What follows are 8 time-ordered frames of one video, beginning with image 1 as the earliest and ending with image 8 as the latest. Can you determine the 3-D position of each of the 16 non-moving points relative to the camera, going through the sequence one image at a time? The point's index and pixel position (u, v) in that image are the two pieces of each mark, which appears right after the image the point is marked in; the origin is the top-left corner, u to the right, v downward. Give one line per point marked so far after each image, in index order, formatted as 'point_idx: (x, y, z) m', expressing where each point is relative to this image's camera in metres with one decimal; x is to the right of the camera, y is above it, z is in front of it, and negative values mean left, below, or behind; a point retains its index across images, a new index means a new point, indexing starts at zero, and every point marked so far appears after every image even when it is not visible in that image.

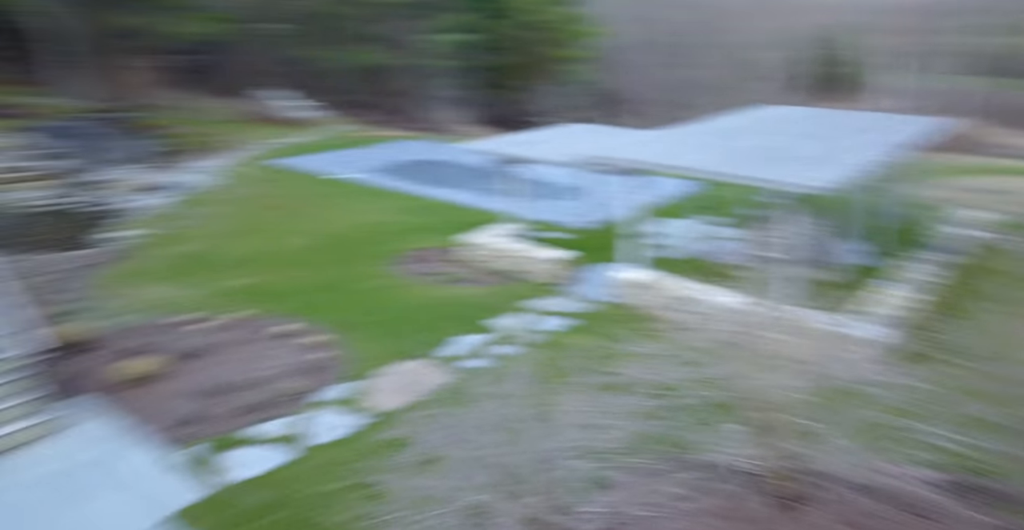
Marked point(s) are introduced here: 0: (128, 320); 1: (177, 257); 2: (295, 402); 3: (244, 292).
0: (-7.1, -1.0, +13.6) m
1: (-8.3, +0.2, +18.3) m
2: (-3.1, -1.9, +10.6) m
3: (-5.5, -0.6, +15.3) m
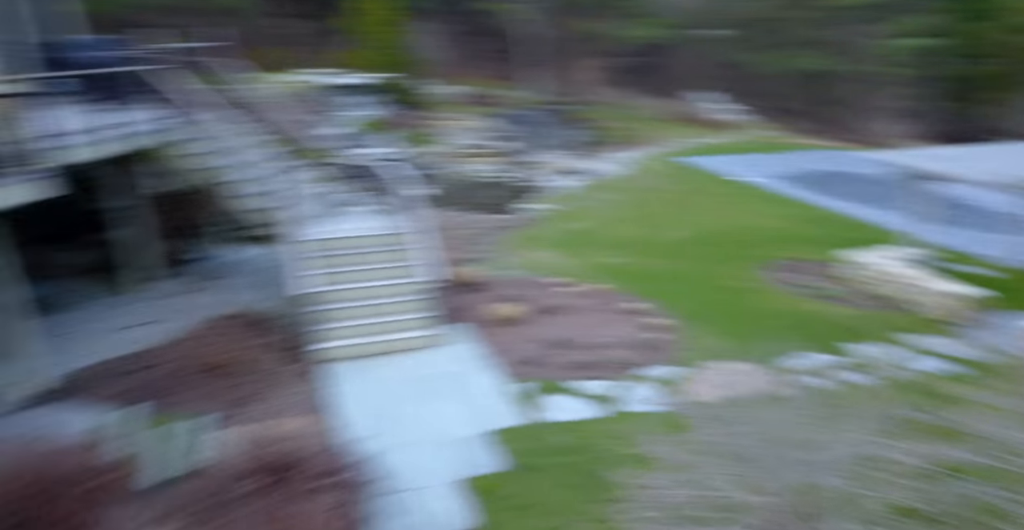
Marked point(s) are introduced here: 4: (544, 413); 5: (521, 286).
0: (0.0, -0.2, +16.4) m
1: (+1.7, +0.9, +21.0) m
2: (+1.7, -1.7, +11.8) m
3: (+2.3, -0.2, +17.1) m
4: (+0.4, -2.0, +10.3) m
5: (+0.1, -0.4, +15.6) m
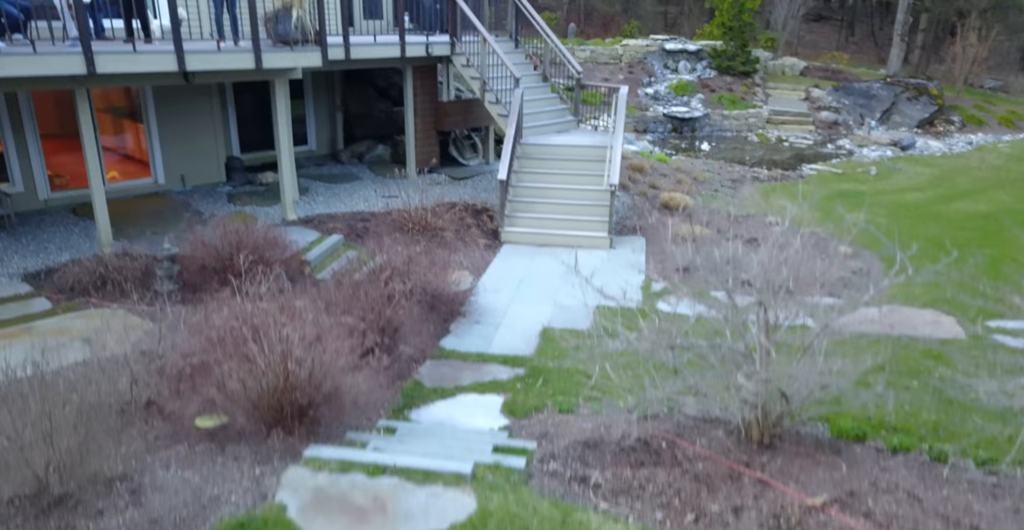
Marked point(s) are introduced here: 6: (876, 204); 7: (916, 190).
0: (+4.8, +1.2, +16.3) m
1: (+8.5, +1.9, +19.6) m
2: (+4.0, -0.5, +11.5) m
3: (+7.1, +0.8, +15.9) m
4: (+2.2, -0.6, +10.8) m
5: (+4.5, +1.0, +15.6) m
6: (+8.8, +1.4, +18.0) m
7: (+10.8, +2.0, +19.9) m
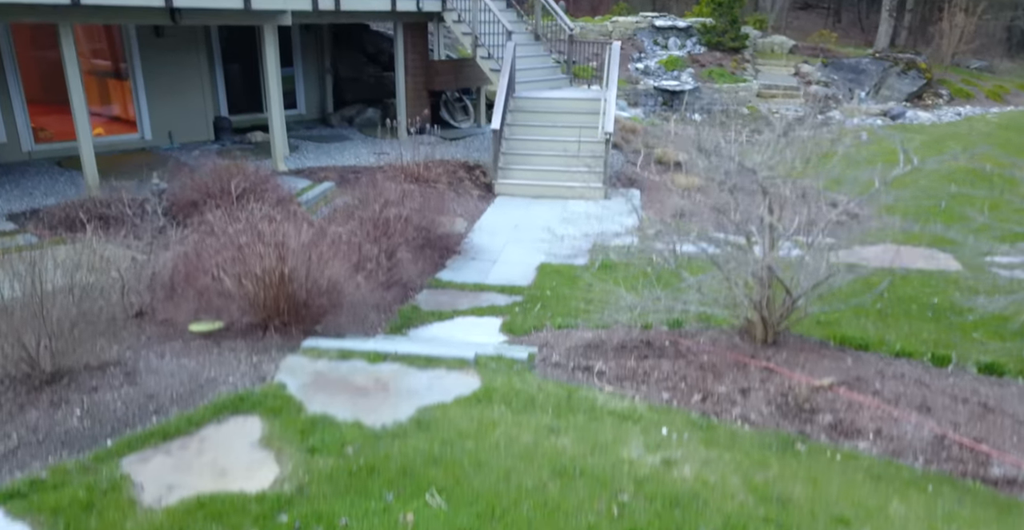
0: (+4.6, +2.1, +16.2) m
1: (+8.3, +2.9, +19.6) m
2: (+3.9, +0.4, +11.5) m
3: (+7.0, +1.8, +15.9) m
4: (+2.1, +0.3, +10.7) m
5: (+4.3, +1.9, +15.5) m
6: (+8.6, +2.4, +18.1) m
7: (+10.6, +3.1, +20.0) m
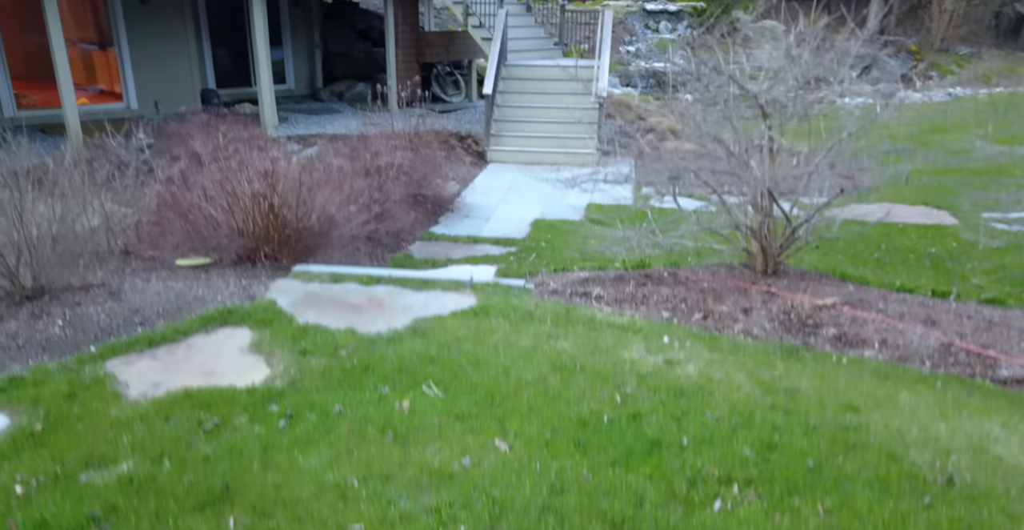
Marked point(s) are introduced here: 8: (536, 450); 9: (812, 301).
0: (+4.5, +2.7, +16.1) m
1: (+8.0, +3.6, +19.6) m
2: (+3.8, +1.0, +11.4) m
3: (+6.8, +2.4, +15.8) m
4: (+2.0, +0.9, +10.6) m
5: (+4.2, +2.5, +15.4) m
6: (+8.4, +3.1, +18.0) m
7: (+10.4, +3.8, +20.0) m
8: (+0.1, -0.7, +2.9) m
9: (+2.0, -0.2, +4.9) m
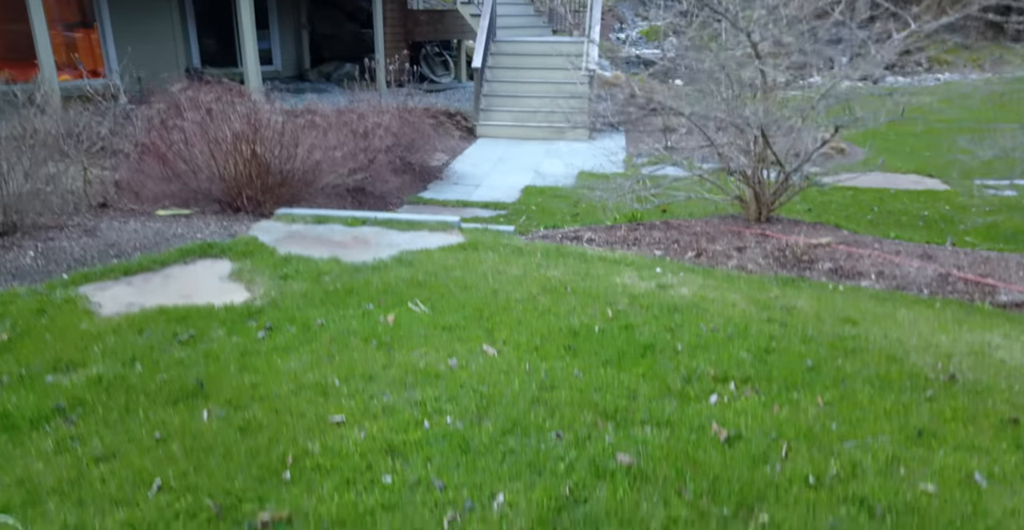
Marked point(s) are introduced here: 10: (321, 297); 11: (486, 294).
0: (+4.2, +3.2, +16.1) m
1: (+7.8, +4.1, +19.5) m
2: (+3.6, +1.5, +11.3) m
3: (+6.6, +2.9, +15.8) m
4: (+1.8, +1.3, +10.5) m
5: (+4.0, +3.0, +15.4) m
6: (+8.2, +3.6, +18.0) m
7: (+10.1, +4.3, +20.0) m
8: (+0.1, -0.3, +2.8) m
9: (+1.9, +0.2, +4.8) m
10: (-0.9, -0.1, +3.4) m
11: (-0.1, -0.1, +3.4) m
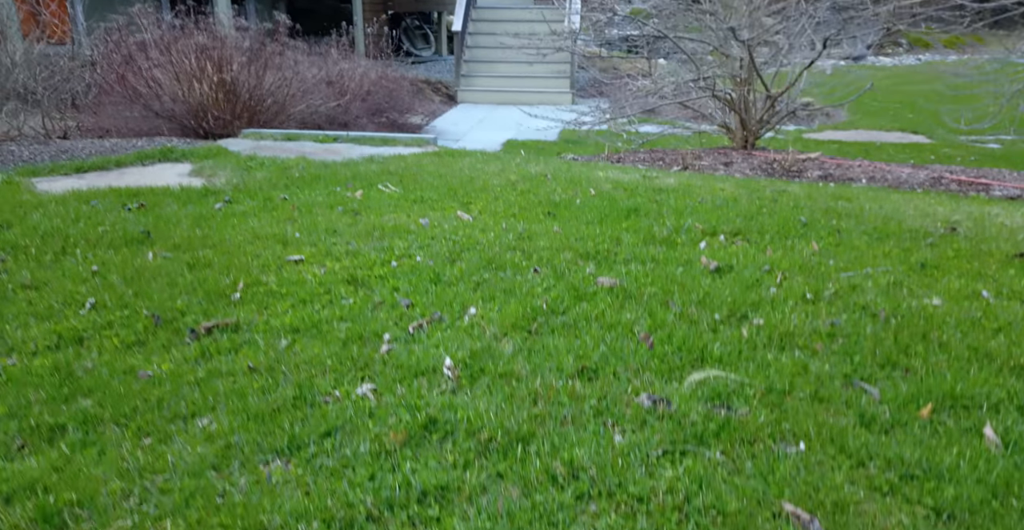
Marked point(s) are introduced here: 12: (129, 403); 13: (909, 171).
0: (+3.9, +3.8, +16.0) m
1: (+7.3, +4.8, +19.5) m
2: (+3.4, +2.1, +11.2) m
3: (+6.2, +3.6, +15.7) m
4: (+1.6, +1.9, +10.3) m
5: (+3.6, +3.6, +15.2) m
6: (+7.7, +4.3, +18.0) m
7: (+9.6, +5.0, +19.9) m
8: (0.0, +0.2, +2.6) m
9: (+1.8, +0.7, +4.7) m
10: (-1.0, +0.3, +3.2) m
11: (-0.2, +0.4, +3.3) m
12: (-0.7, -0.2, +1.3) m
13: (+2.3, +0.5, +4.3) m
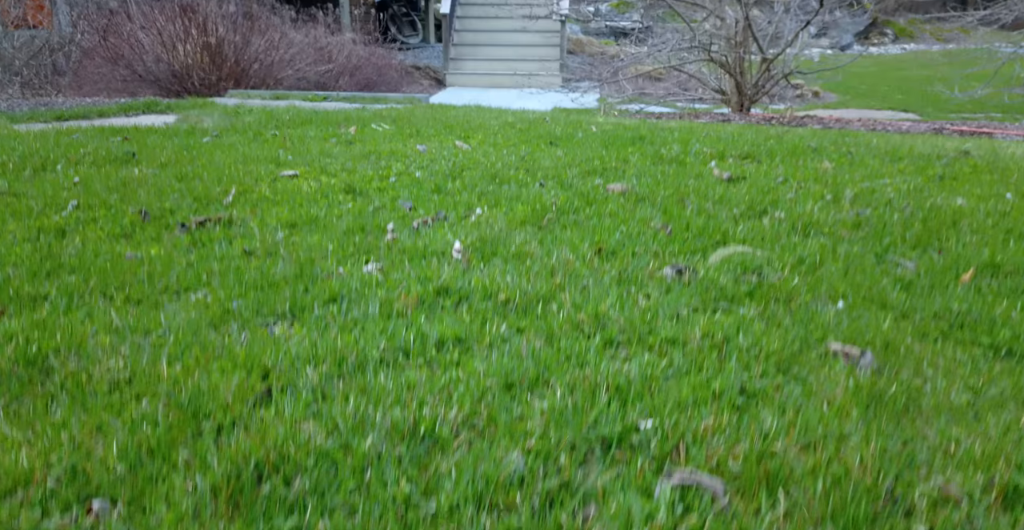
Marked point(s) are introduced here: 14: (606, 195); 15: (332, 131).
0: (+3.6, +4.1, +15.9) m
1: (+7.0, +5.1, +19.5) m
2: (+3.2, +2.4, +11.2) m
3: (+5.9, +3.9, +15.7) m
4: (+1.5, +2.1, +10.3) m
5: (+3.4, +3.9, +15.2) m
6: (+7.5, +4.6, +18.0) m
7: (+9.3, +5.4, +20.0) m
8: (0.0, +0.4, +2.5) m
9: (+1.7, +0.9, +4.6) m
10: (-1.0, +0.6, +3.1) m
11: (-0.2, +0.6, +3.2) m
12: (-0.7, 0.0, +1.2) m
13: (+2.2, +0.8, +4.2) m
14: (+0.2, +0.2, +1.8) m
15: (-0.7, +0.5, +2.9) m
